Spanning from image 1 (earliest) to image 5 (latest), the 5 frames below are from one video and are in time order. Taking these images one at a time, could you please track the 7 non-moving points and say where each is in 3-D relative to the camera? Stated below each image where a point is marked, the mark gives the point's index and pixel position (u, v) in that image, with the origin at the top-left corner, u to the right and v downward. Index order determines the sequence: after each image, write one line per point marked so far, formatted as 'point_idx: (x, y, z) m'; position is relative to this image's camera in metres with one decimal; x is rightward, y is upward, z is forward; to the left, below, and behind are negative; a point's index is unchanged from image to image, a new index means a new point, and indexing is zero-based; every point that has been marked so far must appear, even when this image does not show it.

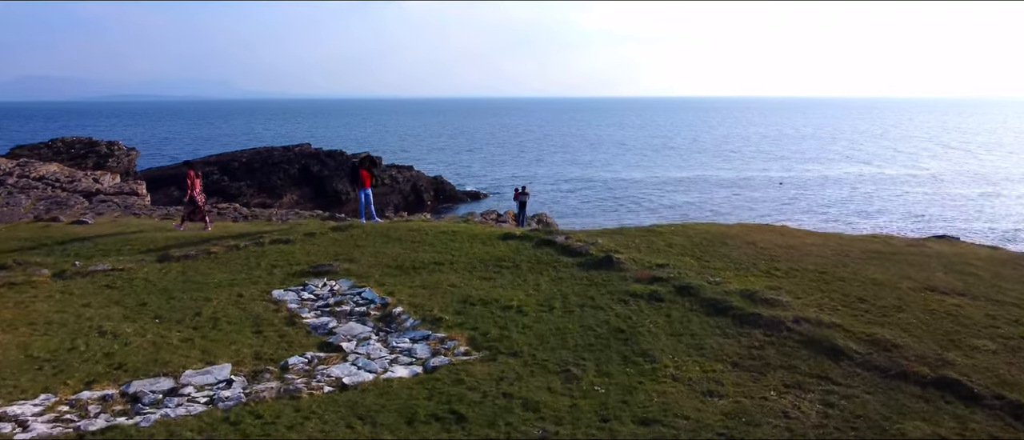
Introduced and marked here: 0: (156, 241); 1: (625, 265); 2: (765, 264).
0: (-6.1, -0.4, +11.4) m
1: (+1.5, -0.6, +8.7) m
2: (+3.3, -0.6, +8.7) m
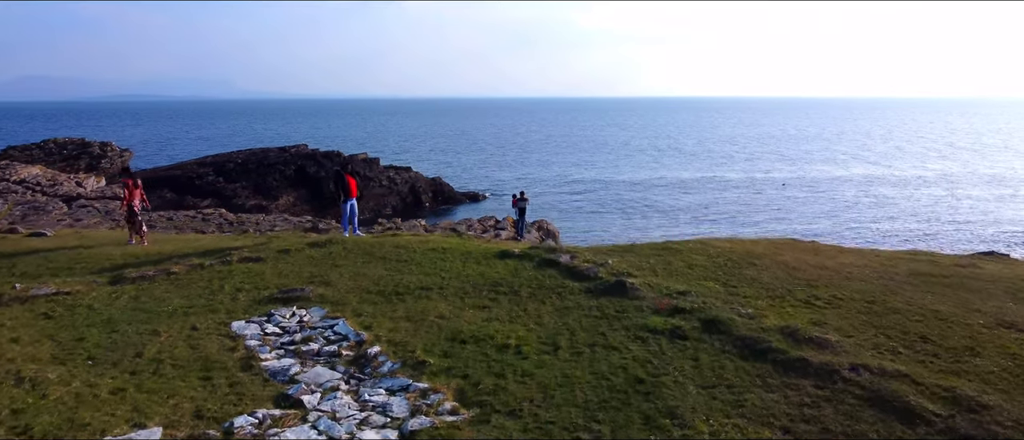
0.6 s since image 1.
0: (-6.2, -0.6, +10.2) m
1: (+1.5, -0.8, +7.5) m
2: (+3.3, -0.8, +7.5) m
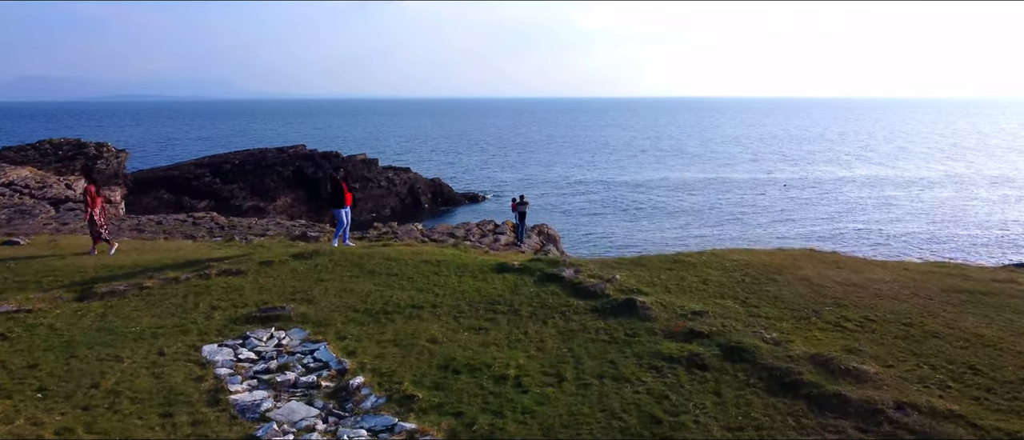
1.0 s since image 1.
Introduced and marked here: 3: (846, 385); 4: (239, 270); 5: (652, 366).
0: (-6.2, -0.7, +9.5) m
1: (+1.5, -1.0, +6.8) m
2: (+3.3, -0.9, +6.8) m
3: (+2.6, -1.3, +5.2) m
4: (-3.7, -0.7, +9.0) m
5: (+1.2, -1.3, +5.8) m
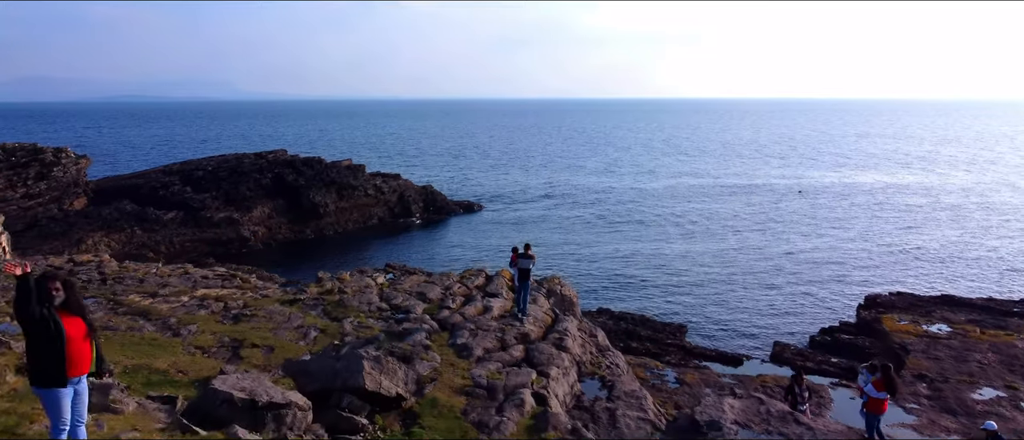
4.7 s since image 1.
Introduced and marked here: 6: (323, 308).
0: (-6.2, -1.9, +3.1) m
1: (+1.5, -2.1, +0.5) m
2: (+3.3, -2.1, +0.5) m
3: (+2.6, -2.5, -1.1) m
4: (-3.7, -1.9, +2.7) m
5: (+1.2, -2.5, -0.6) m
6: (-4.0, -1.9, +14.0) m
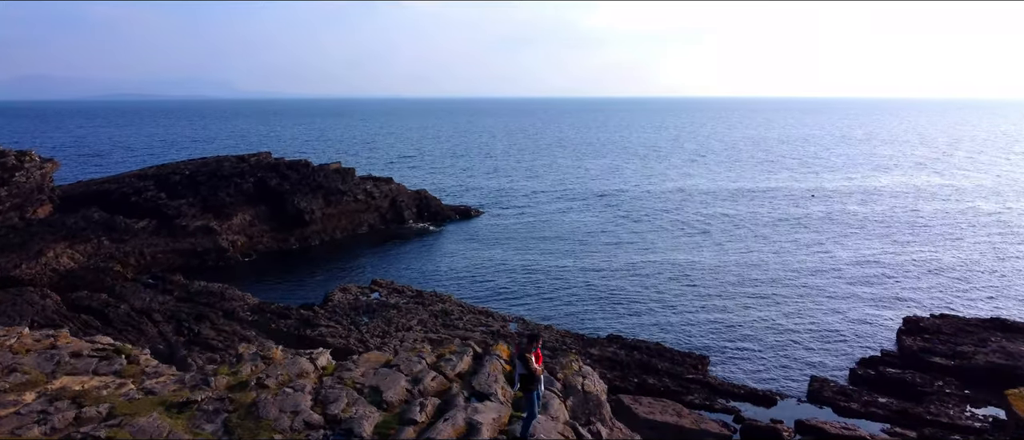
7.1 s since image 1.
0: (-6.2, -2.9, -1.6) m
1: (+1.5, -3.1, -4.2) m
2: (+3.3, -3.1, -4.2) m
3: (+2.6, -3.5, -5.8) m
4: (-3.8, -2.8, -2.1) m
5: (+1.2, -3.4, -5.3) m
6: (-4.0, -2.8, +9.2) m
